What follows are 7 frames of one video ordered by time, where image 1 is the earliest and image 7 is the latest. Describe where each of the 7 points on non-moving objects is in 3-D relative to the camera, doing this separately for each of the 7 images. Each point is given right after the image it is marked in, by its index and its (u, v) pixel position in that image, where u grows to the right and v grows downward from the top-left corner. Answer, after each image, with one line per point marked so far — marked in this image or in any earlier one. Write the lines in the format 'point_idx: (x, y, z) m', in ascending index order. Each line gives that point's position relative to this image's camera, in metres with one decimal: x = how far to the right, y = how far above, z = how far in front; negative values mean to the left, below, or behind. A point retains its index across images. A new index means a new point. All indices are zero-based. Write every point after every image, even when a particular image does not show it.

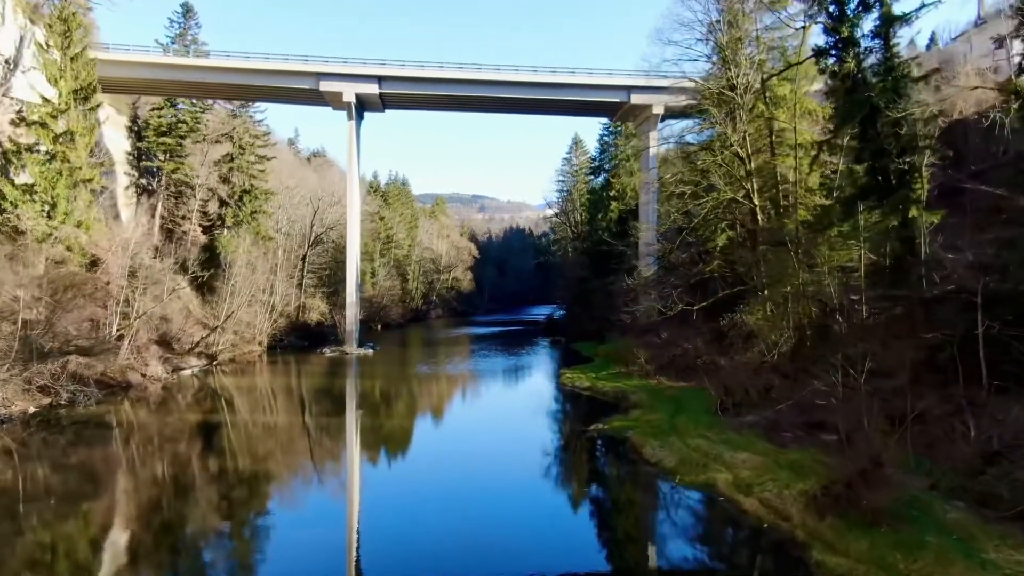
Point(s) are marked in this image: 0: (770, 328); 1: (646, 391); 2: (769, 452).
0: (+5.6, -0.9, +18.4) m
1: (+2.8, -2.1, +17.6) m
2: (+3.3, -2.1, +10.8) m
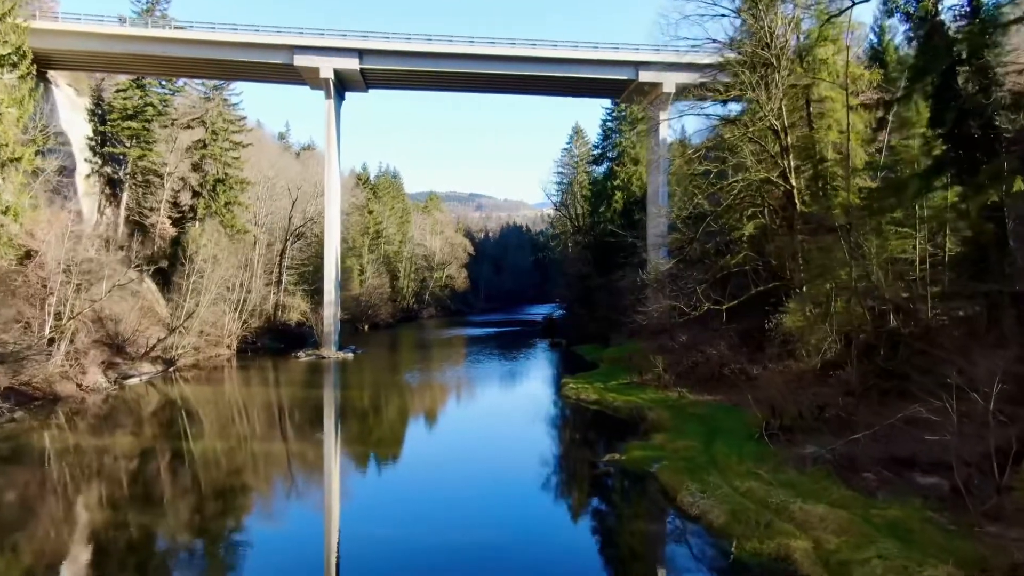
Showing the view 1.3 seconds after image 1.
0: (+5.5, -0.8, +15.5) m
1: (+2.7, -2.0, +14.7) m
2: (+3.2, -2.0, +7.9) m
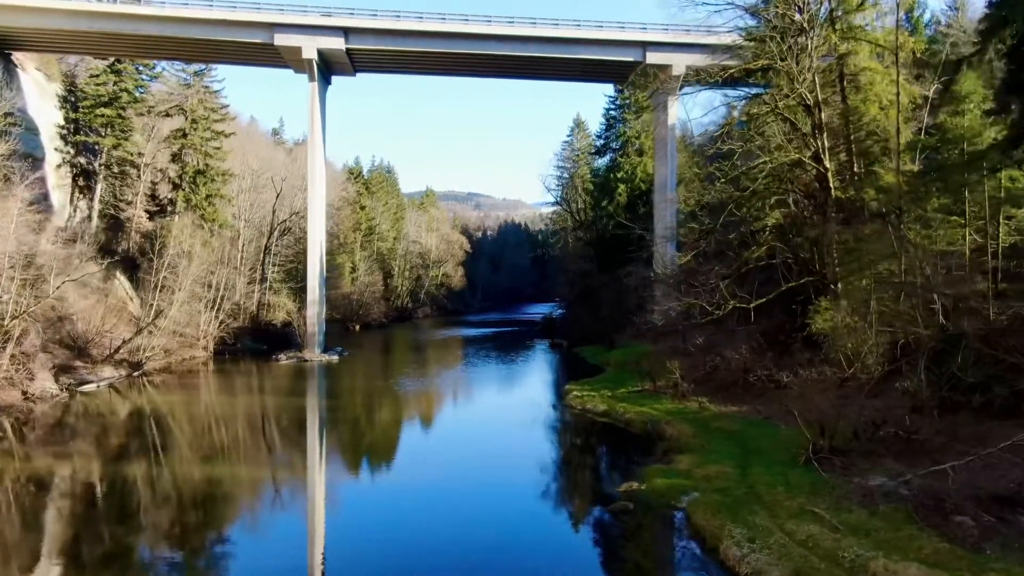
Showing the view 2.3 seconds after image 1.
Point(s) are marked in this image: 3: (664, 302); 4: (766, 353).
0: (+5.4, -0.7, +13.6) m
1: (+2.6, -2.0, +12.8) m
2: (+3.1, -1.9, +6.0) m
3: (+3.5, -0.3, +19.6) m
4: (+4.8, -1.2, +16.0) m
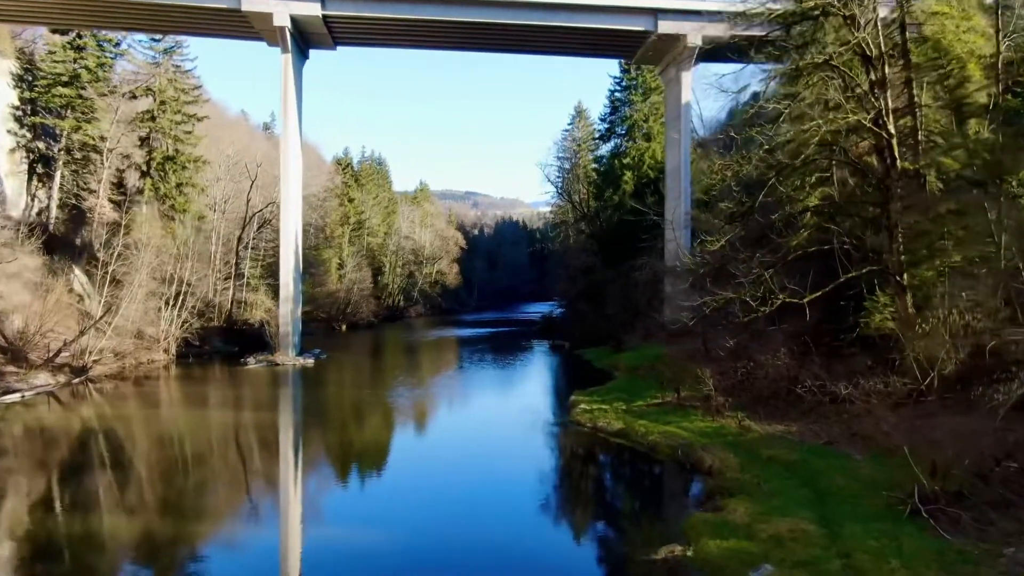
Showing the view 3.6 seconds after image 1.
0: (+5.3, -0.6, +11.0) m
1: (+2.6, -1.9, +10.1) m
2: (+3.1, -1.8, +3.4) m
3: (+3.4, -0.2, +17.0) m
4: (+4.7, -1.1, +13.4) m
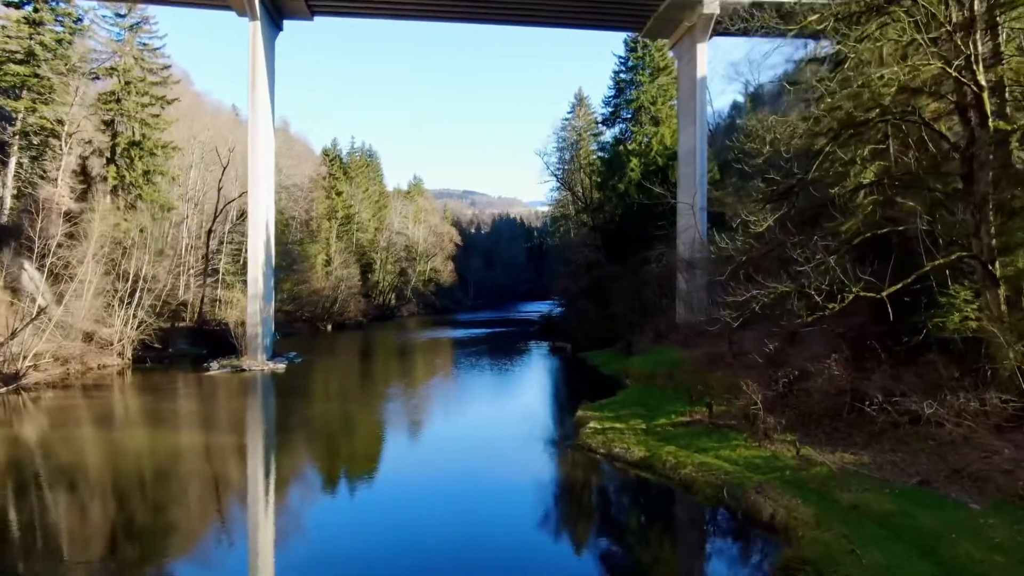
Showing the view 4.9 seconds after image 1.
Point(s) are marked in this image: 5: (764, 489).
0: (+5.3, -0.5, +8.6) m
1: (+2.5, -1.8, +7.7) m
2: (+3.0, -1.7, +1.0) m
3: (+3.3, -0.1, +14.5) m
4: (+4.6, -1.0, +11.0) m
5: (+2.3, -1.8, +7.7) m
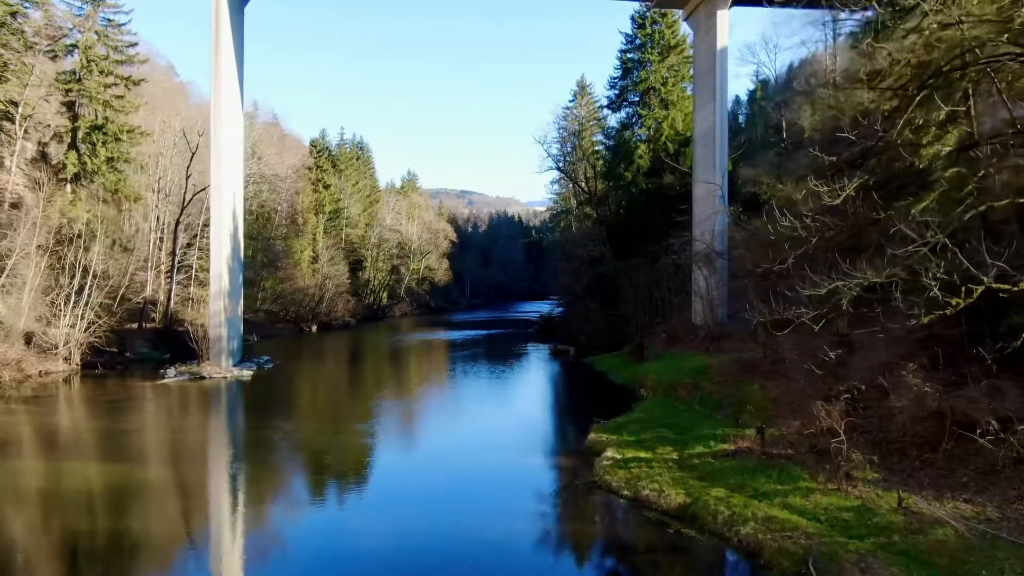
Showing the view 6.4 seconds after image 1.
0: (+5.2, -0.4, +6.3) m
1: (+2.5, -1.7, +5.4) m
2: (+3.0, -1.7, -1.3) m
3: (+3.3, 0.0, +12.2) m
4: (+4.6, -0.9, +8.6) m
5: (+2.2, -1.7, +5.4) m
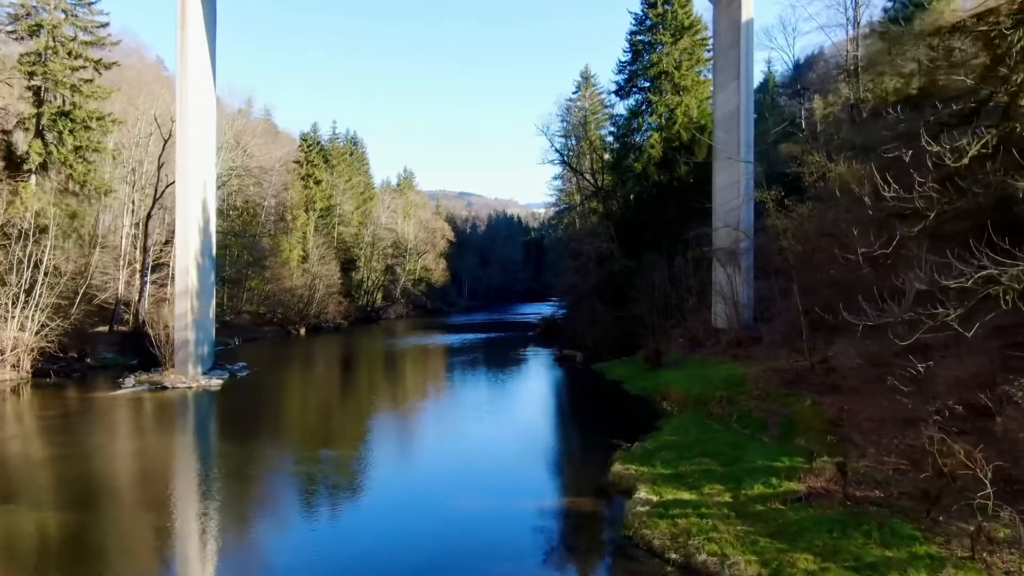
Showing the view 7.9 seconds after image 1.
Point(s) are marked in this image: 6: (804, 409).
0: (+5.3, -0.4, +4.4) m
1: (+2.5, -1.6, +3.5) m
2: (+3.1, -1.6, -3.2) m
3: (+3.3, 0.0, +10.3) m
4: (+4.7, -0.9, +6.7) m
5: (+2.3, -1.7, +3.5) m
6: (+3.1, -1.3, +9.3) m
